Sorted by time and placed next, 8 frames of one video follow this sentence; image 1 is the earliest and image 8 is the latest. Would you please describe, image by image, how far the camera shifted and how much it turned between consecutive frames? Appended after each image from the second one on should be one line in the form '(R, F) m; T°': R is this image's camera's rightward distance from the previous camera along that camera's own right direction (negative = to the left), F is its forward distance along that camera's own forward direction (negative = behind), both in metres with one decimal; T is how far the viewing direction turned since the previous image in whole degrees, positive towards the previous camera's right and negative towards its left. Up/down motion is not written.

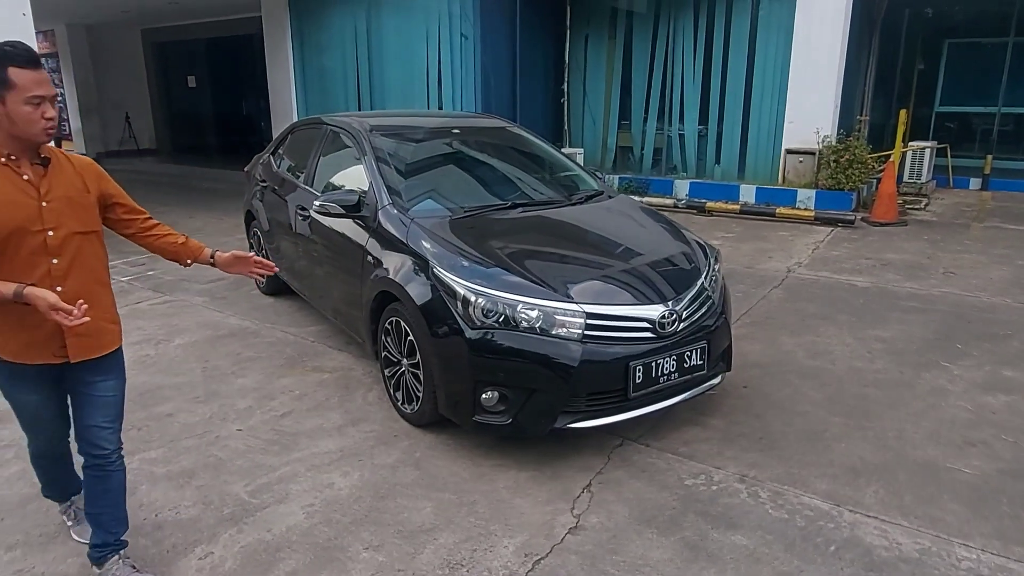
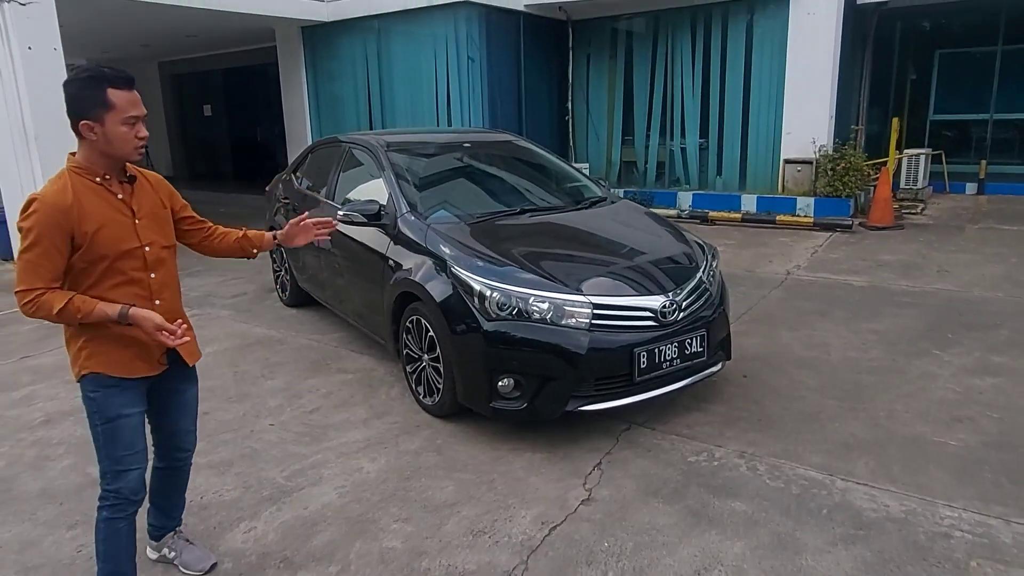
(0.0, -0.3) m; -1°
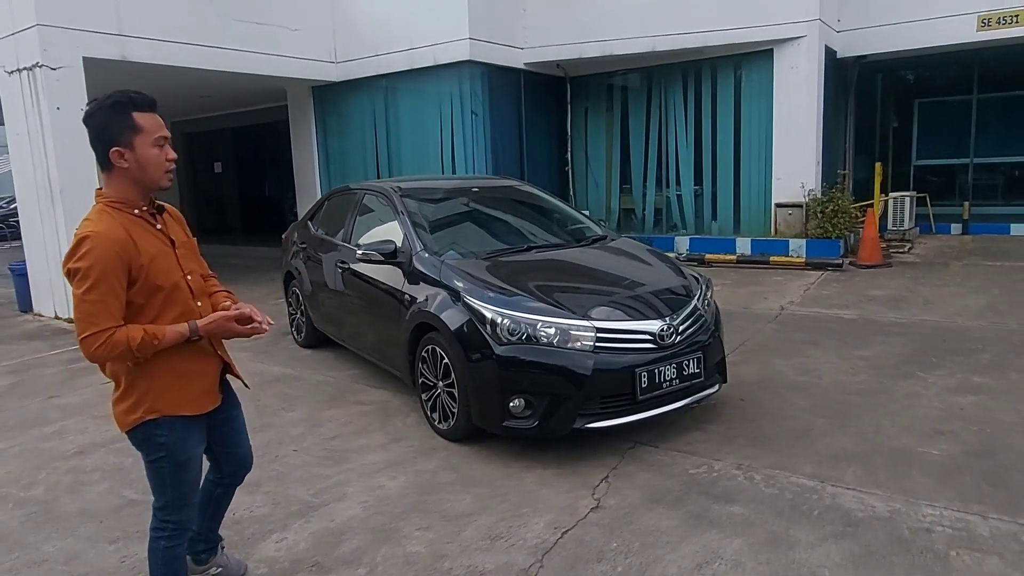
(0.0, -0.3) m; 0°
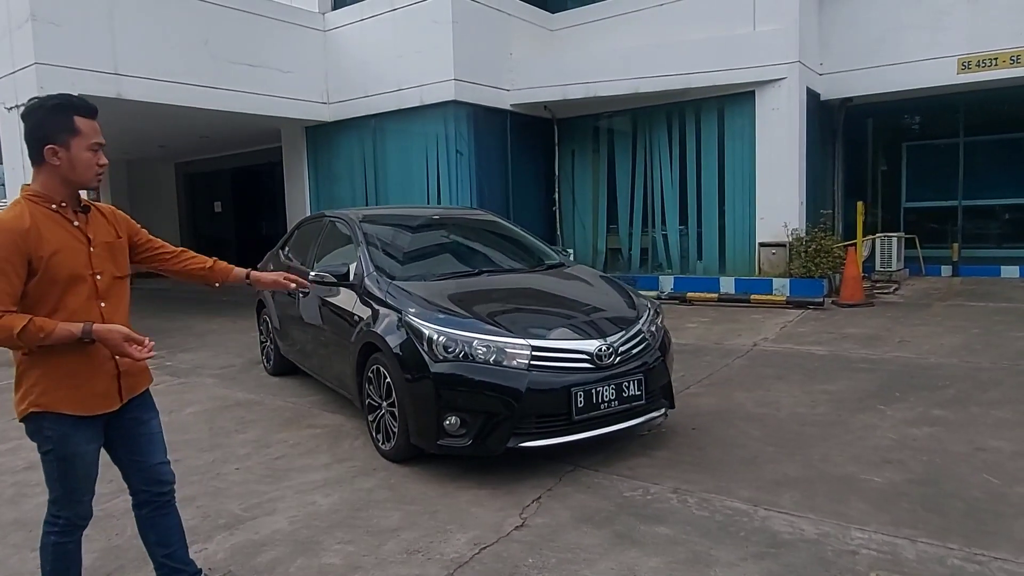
(+0.4, 0.0) m; -1°
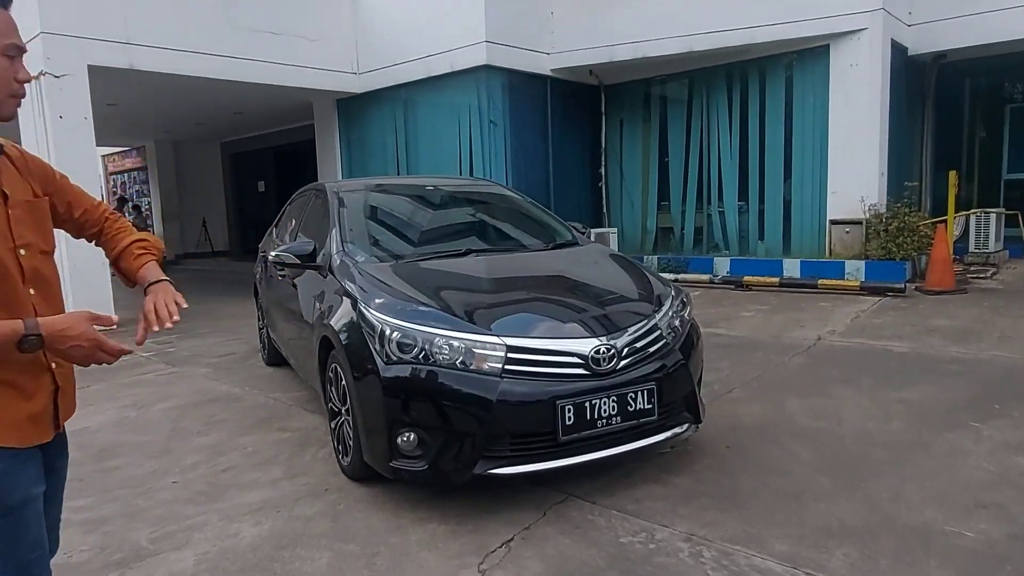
(+0.4, +0.8) m; -6°
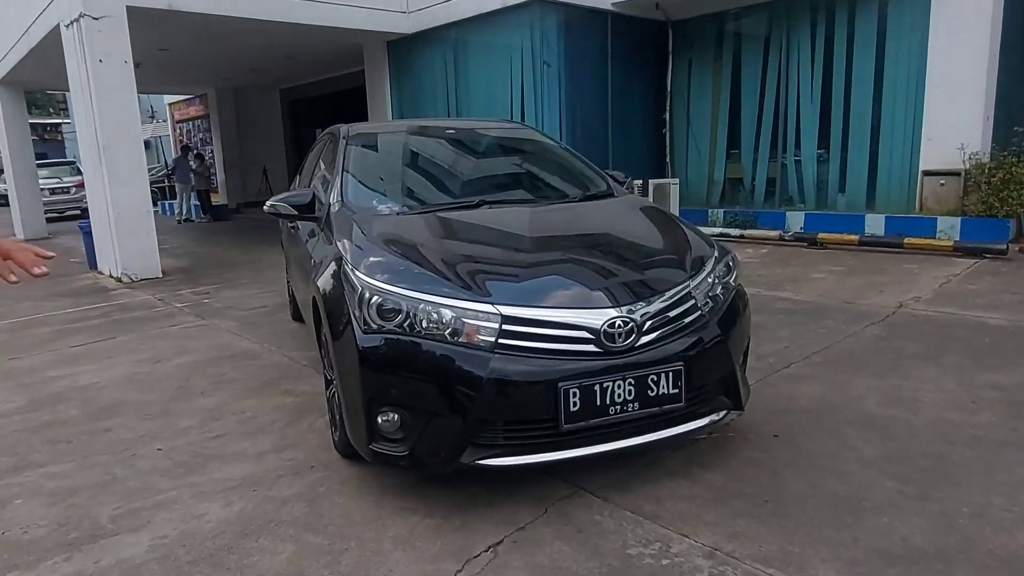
(+0.2, +0.5) m; -6°
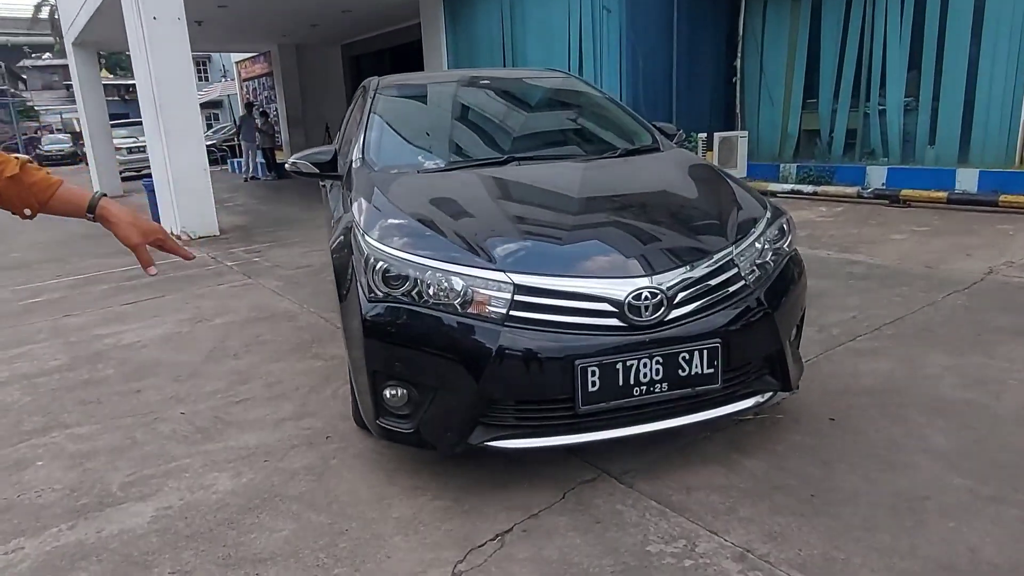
(+0.2, +0.2) m; -6°
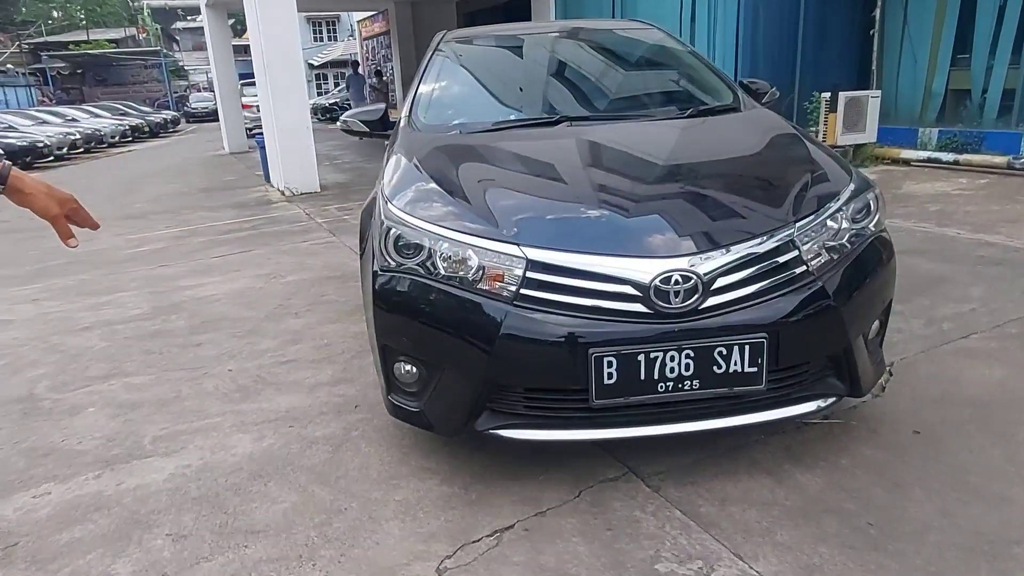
(+0.3, +0.2) m; -10°
